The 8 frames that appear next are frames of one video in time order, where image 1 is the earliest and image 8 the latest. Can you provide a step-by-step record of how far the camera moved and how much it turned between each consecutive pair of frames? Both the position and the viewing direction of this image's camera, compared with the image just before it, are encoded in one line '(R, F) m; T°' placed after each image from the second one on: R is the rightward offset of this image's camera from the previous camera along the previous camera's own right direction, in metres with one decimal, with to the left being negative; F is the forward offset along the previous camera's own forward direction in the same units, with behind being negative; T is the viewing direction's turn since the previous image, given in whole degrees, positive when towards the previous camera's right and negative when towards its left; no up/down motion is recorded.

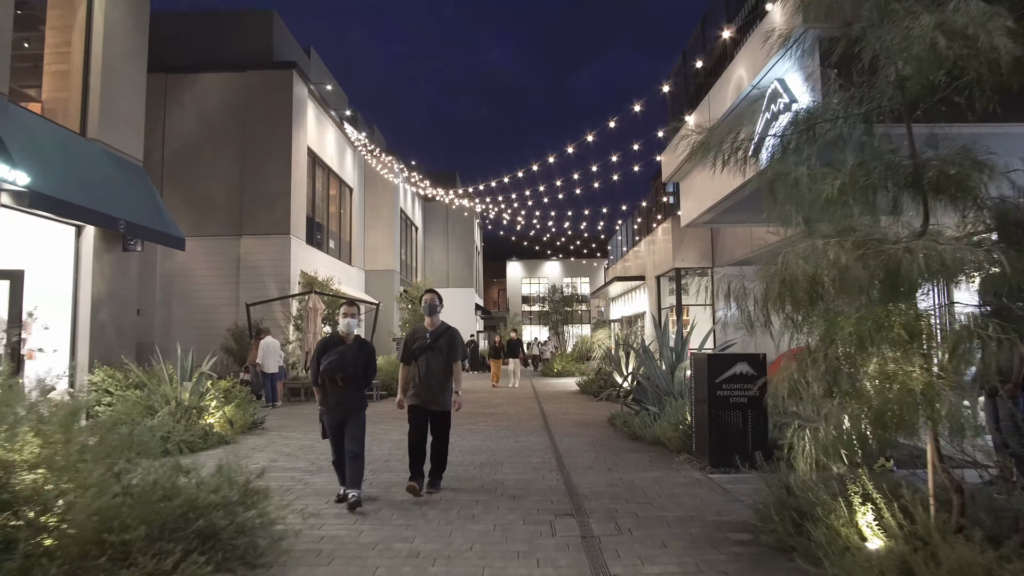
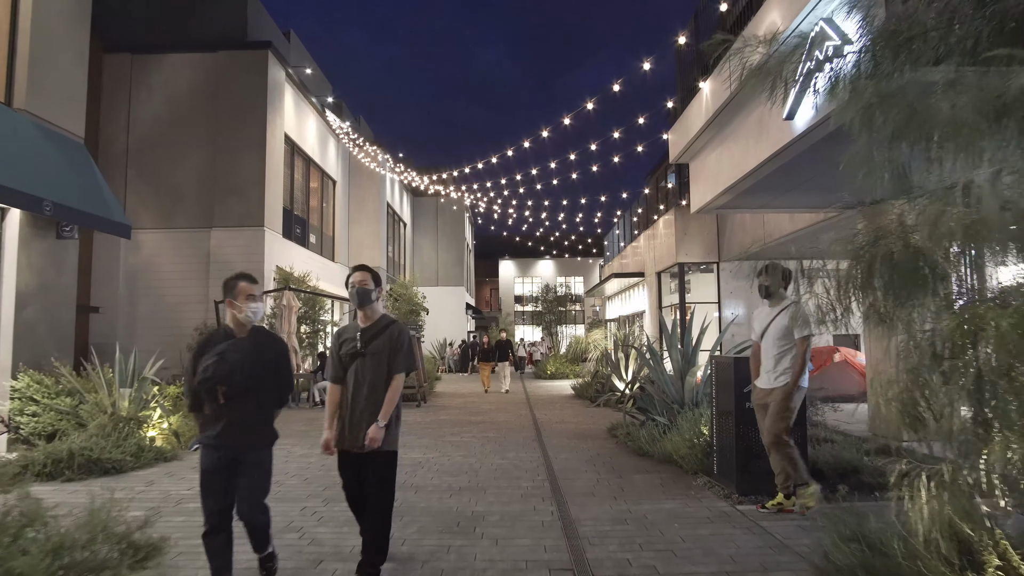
(+0.1, +1.1) m; 0°
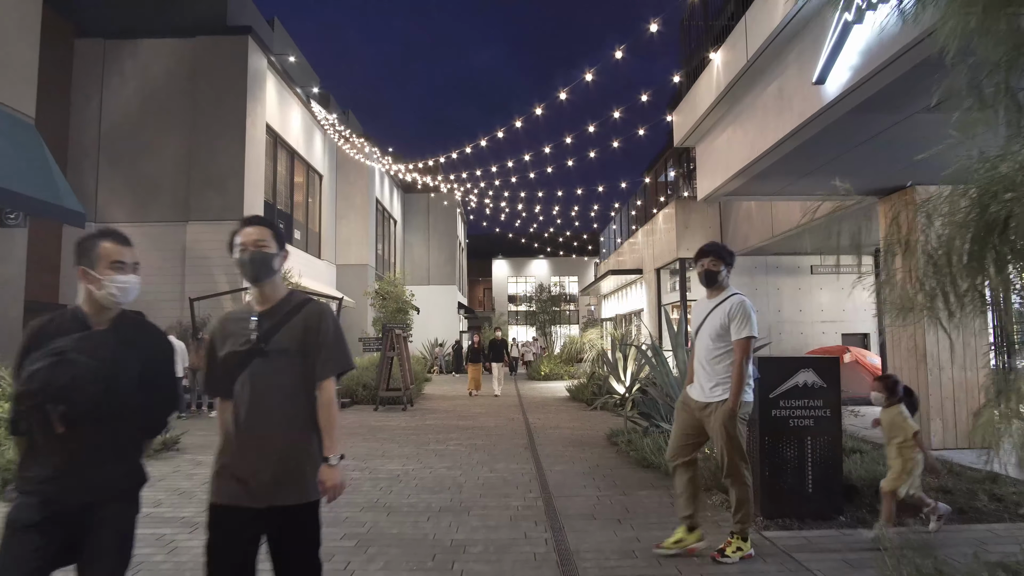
(0.0, +0.7) m; 0°
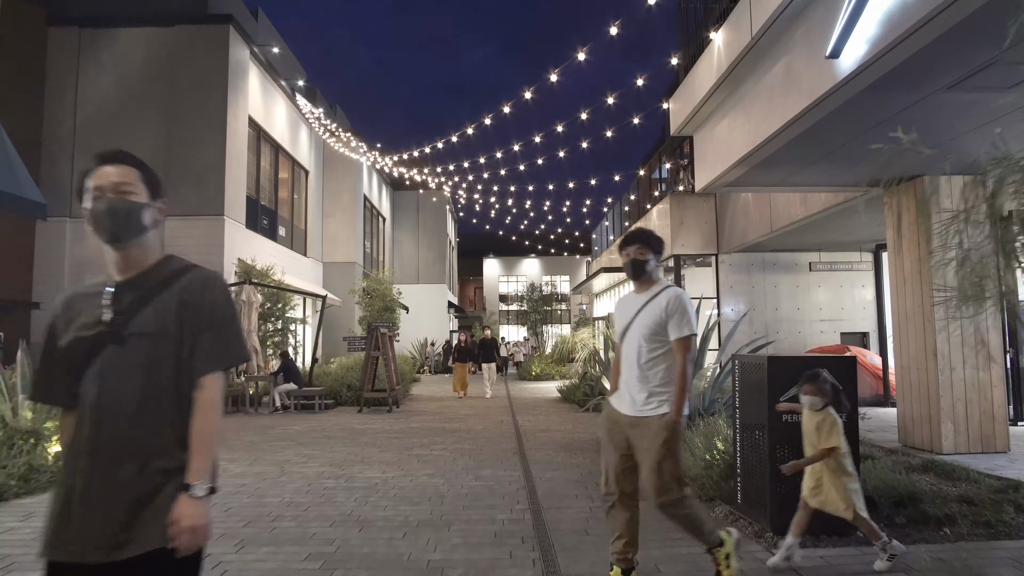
(0.0, +0.4) m; +1°
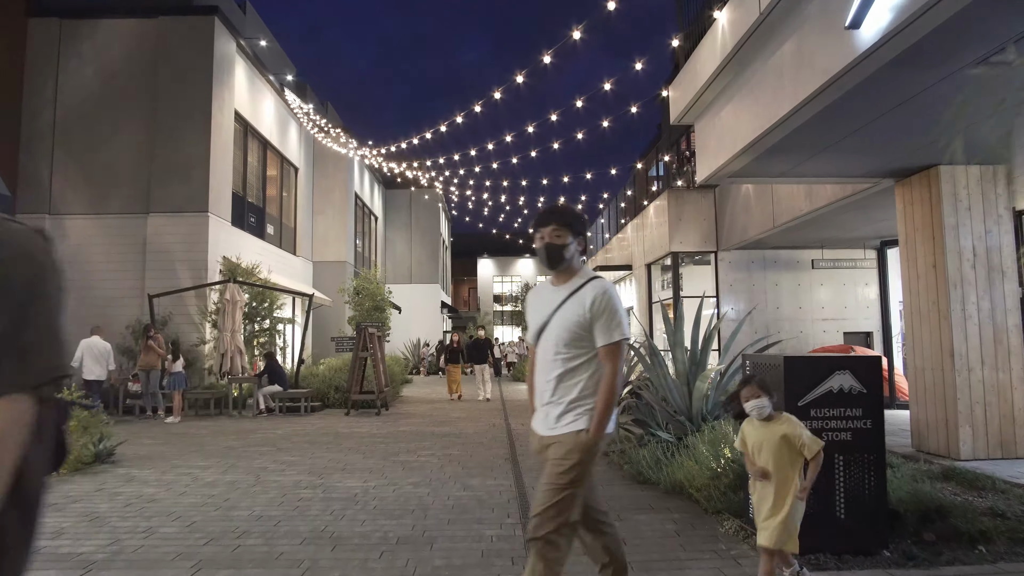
(0.0, +0.4) m; 0°
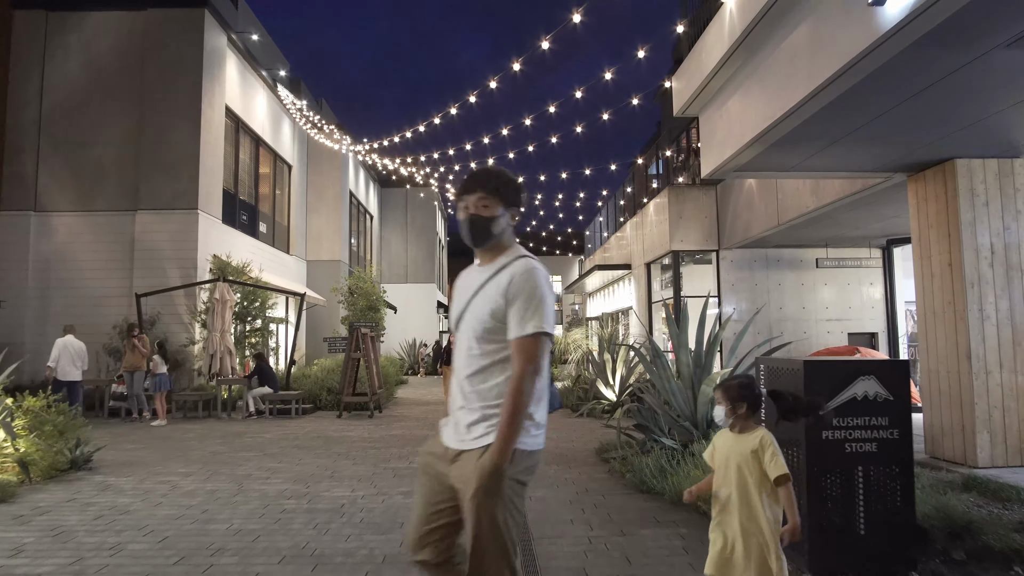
(0.0, +0.3) m; 0°
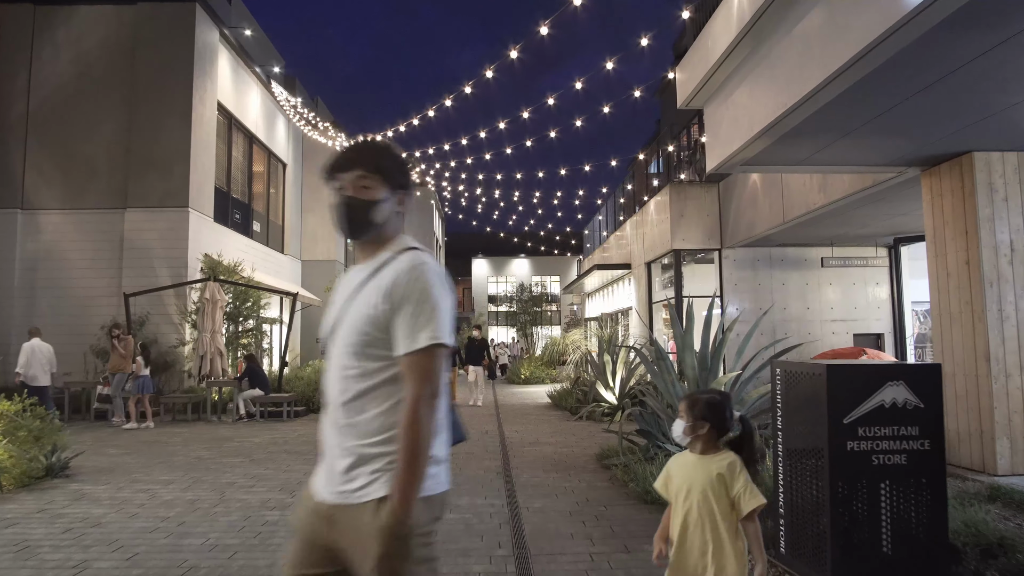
(0.0, +0.3) m; 0°
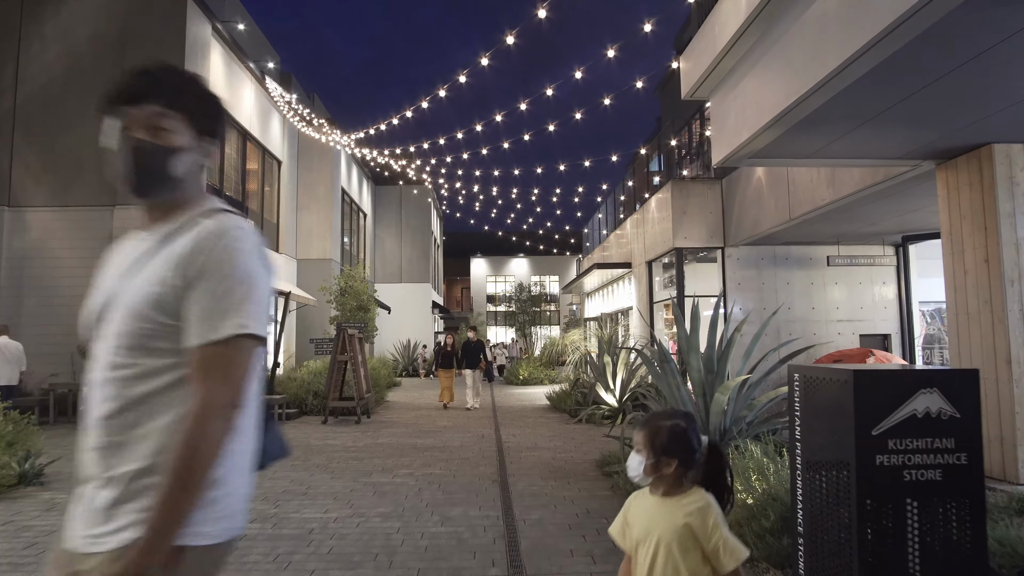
(0.0, +0.3) m; 0°
